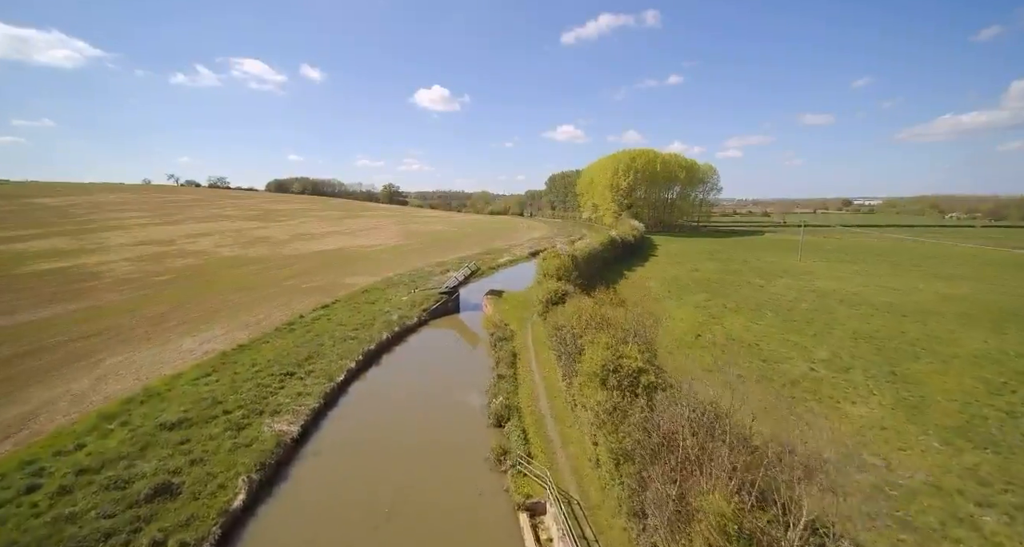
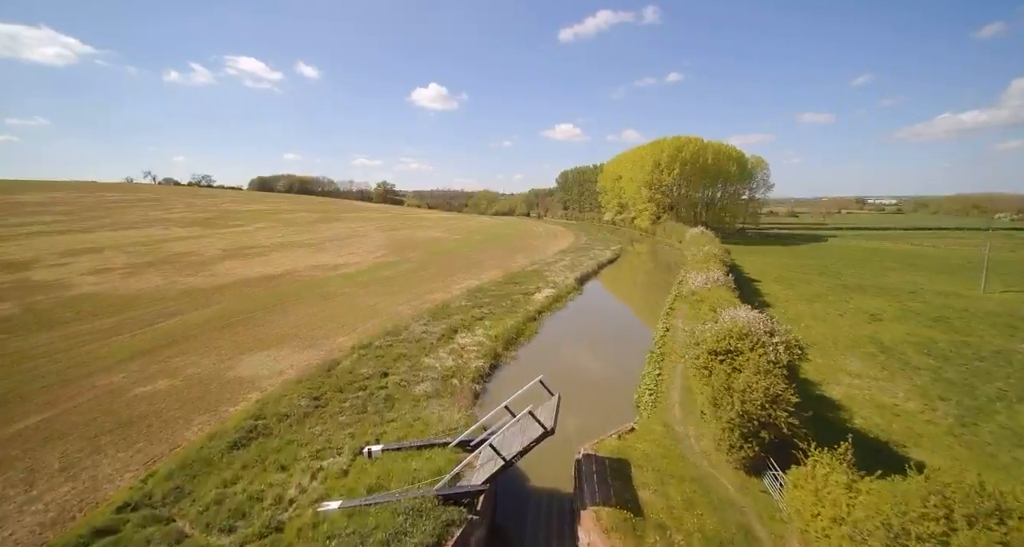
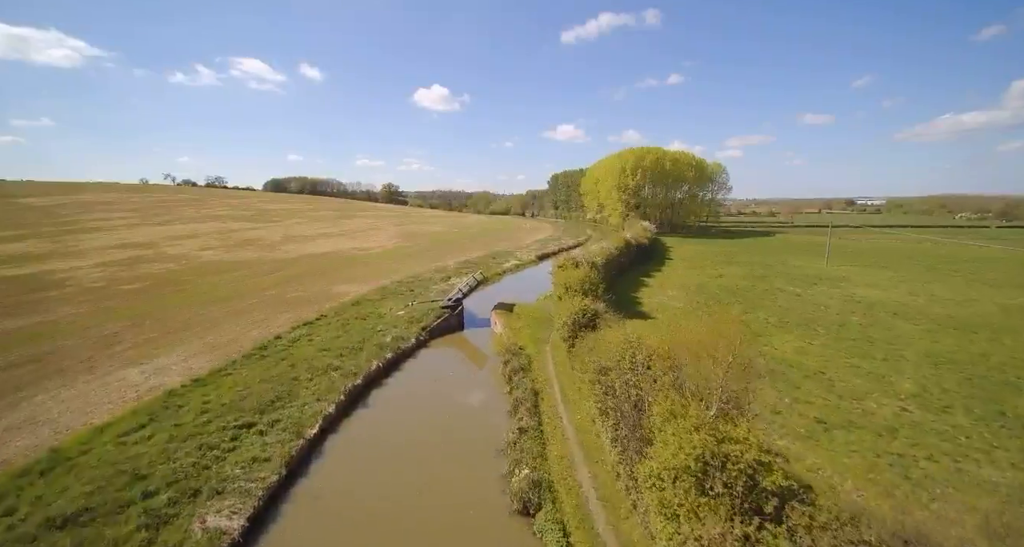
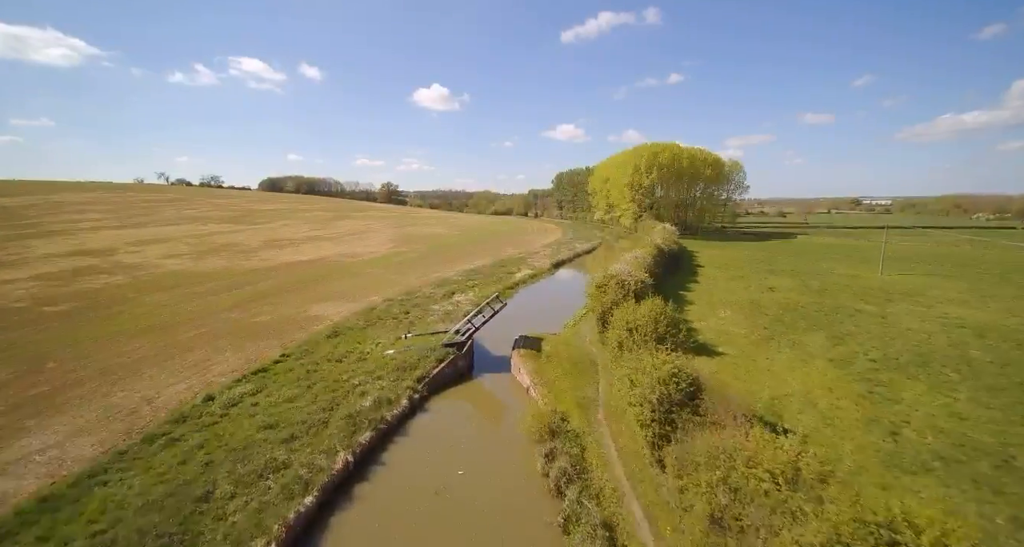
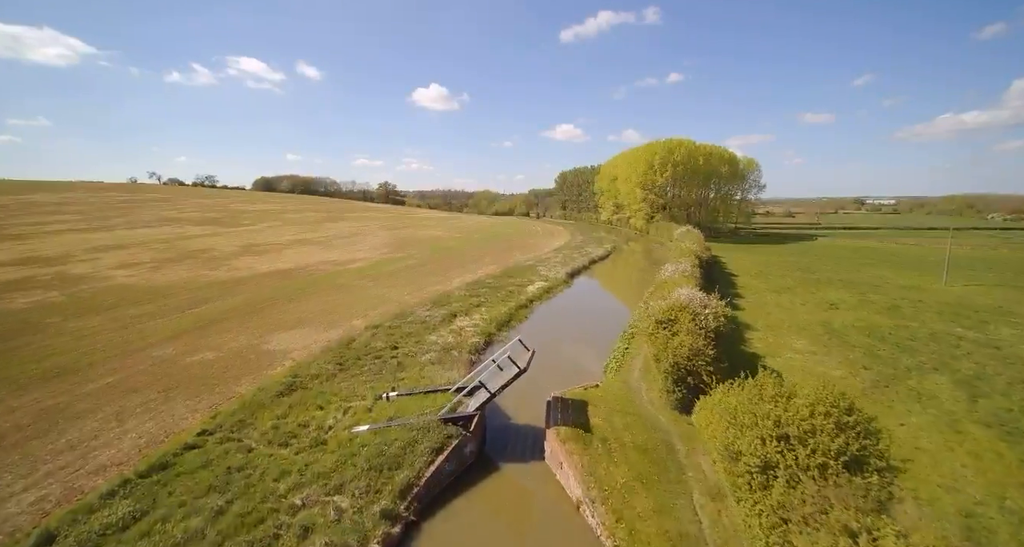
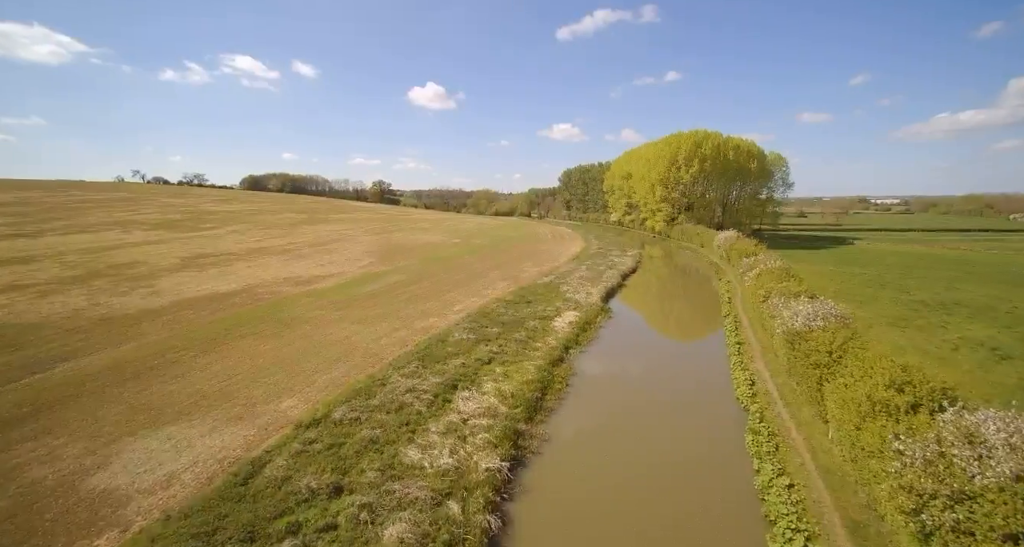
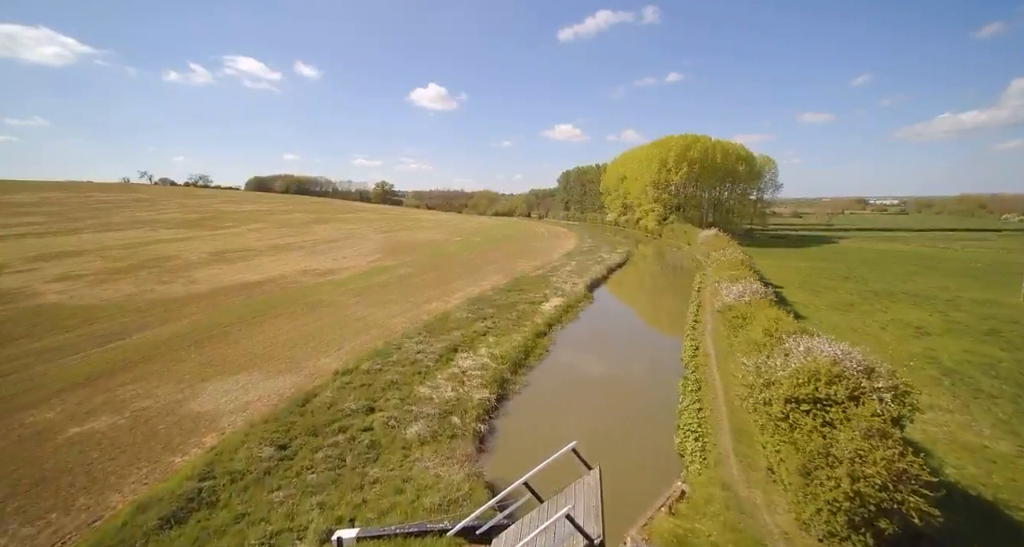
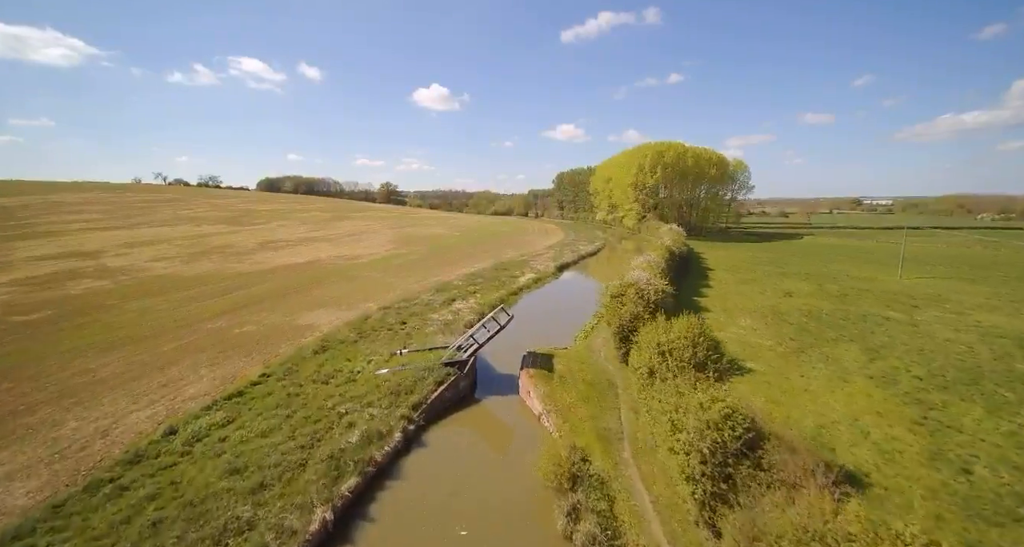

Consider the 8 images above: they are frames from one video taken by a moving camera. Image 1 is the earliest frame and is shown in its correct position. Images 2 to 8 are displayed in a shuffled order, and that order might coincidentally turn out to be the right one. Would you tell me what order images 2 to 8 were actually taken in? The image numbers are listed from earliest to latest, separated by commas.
3, 4, 8, 5, 2, 7, 6
